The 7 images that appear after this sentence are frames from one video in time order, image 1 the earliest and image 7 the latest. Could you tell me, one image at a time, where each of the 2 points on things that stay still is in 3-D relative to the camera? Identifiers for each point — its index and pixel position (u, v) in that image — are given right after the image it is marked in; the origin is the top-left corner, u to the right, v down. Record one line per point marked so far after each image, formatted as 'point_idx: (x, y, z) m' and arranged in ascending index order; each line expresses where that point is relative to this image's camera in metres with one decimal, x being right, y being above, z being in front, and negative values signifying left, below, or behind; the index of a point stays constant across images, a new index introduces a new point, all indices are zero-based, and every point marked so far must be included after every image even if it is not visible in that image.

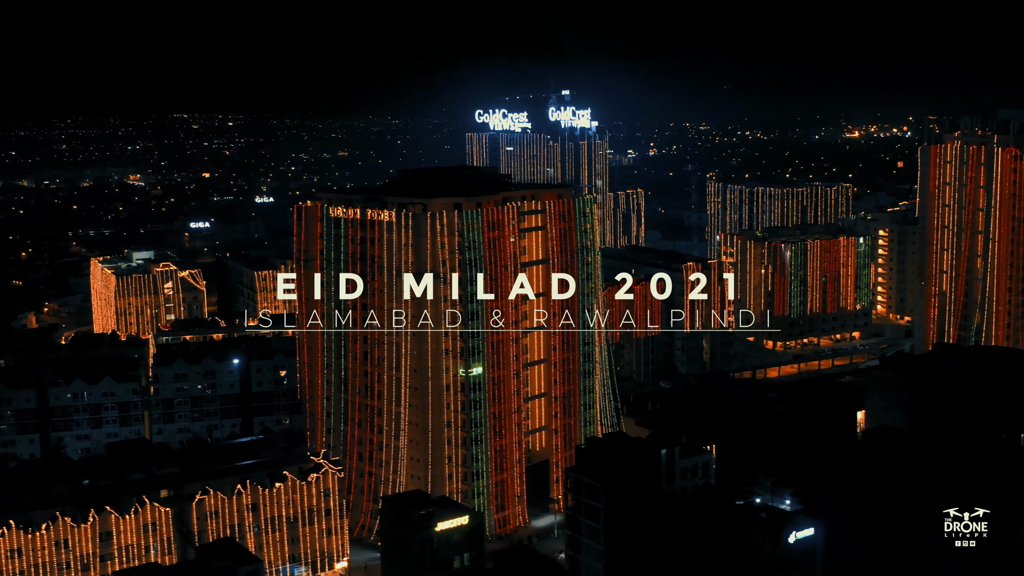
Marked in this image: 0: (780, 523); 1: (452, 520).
0: (+4.4, -4.0, +17.5) m
1: (-1.1, -4.3, +19.5) m
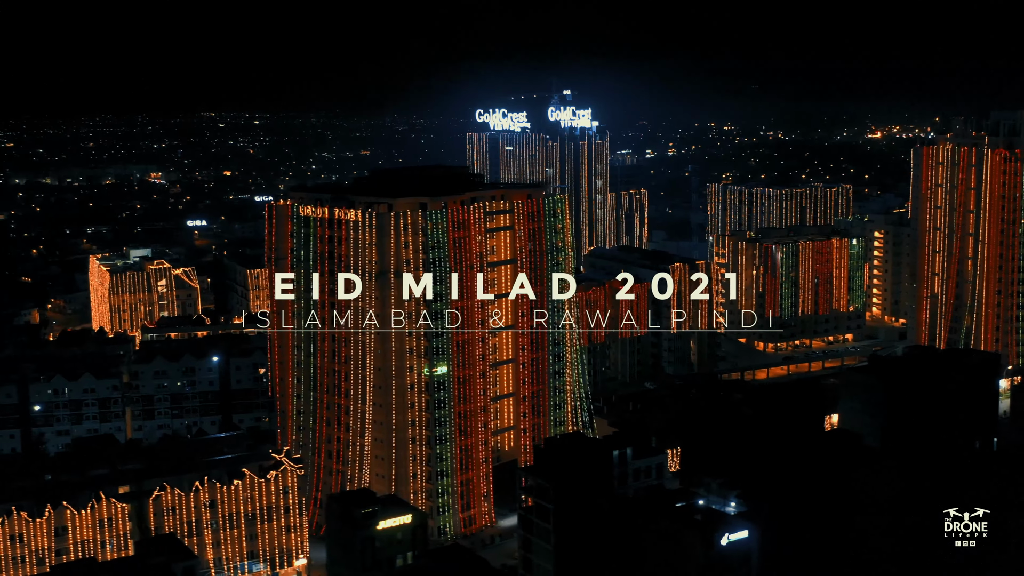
0: (+3.3, -4.0, +17.5) m
1: (-2.2, -4.3, +19.5) m
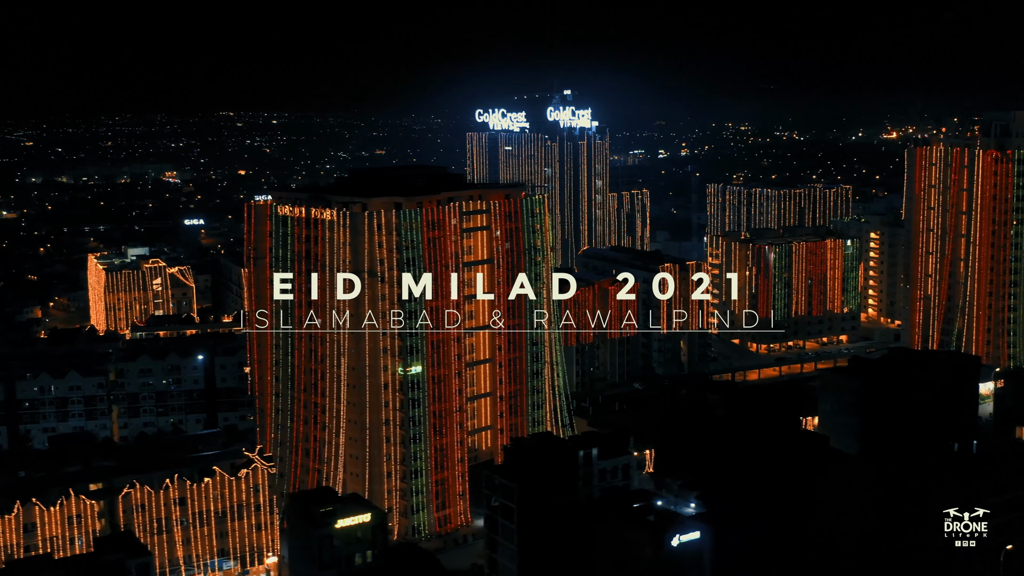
0: (+2.5, -4.0, +17.5) m
1: (-3.0, -4.3, +19.6) m
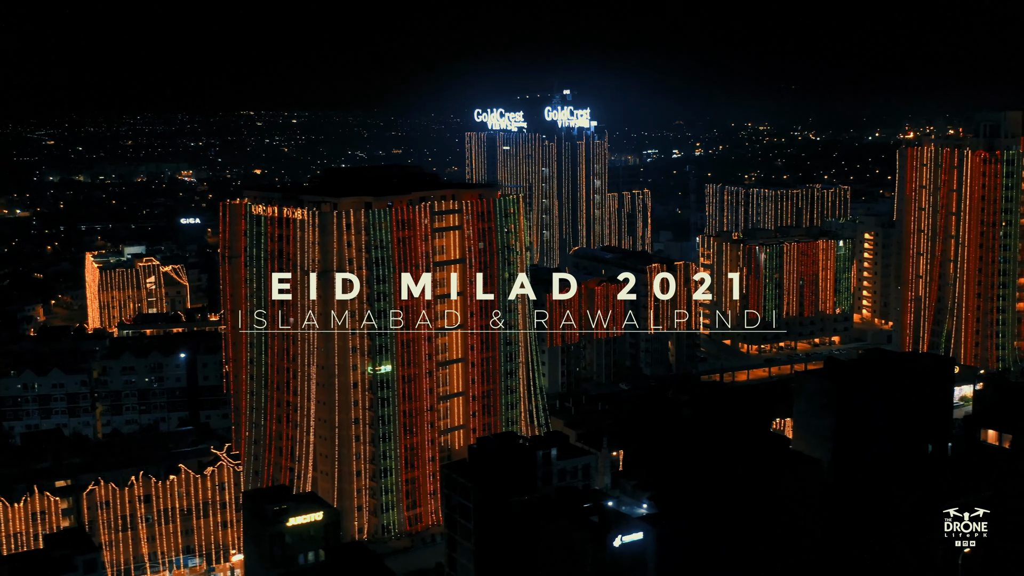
0: (+1.6, -4.0, +17.5) m
1: (-3.9, -4.3, +19.7) m
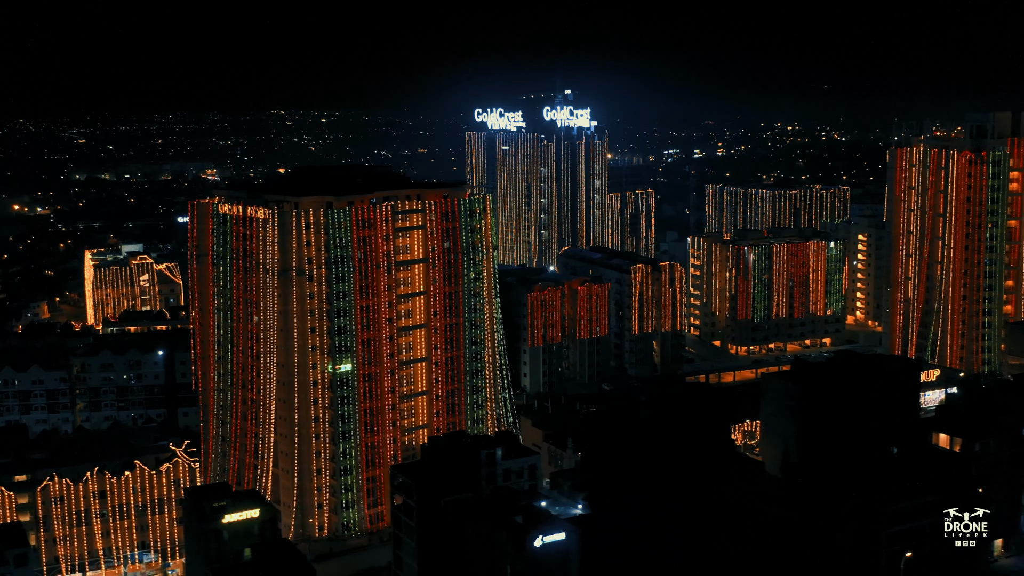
0: (+0.3, -4.0, +17.5) m
1: (-5.1, -4.3, +19.8) m
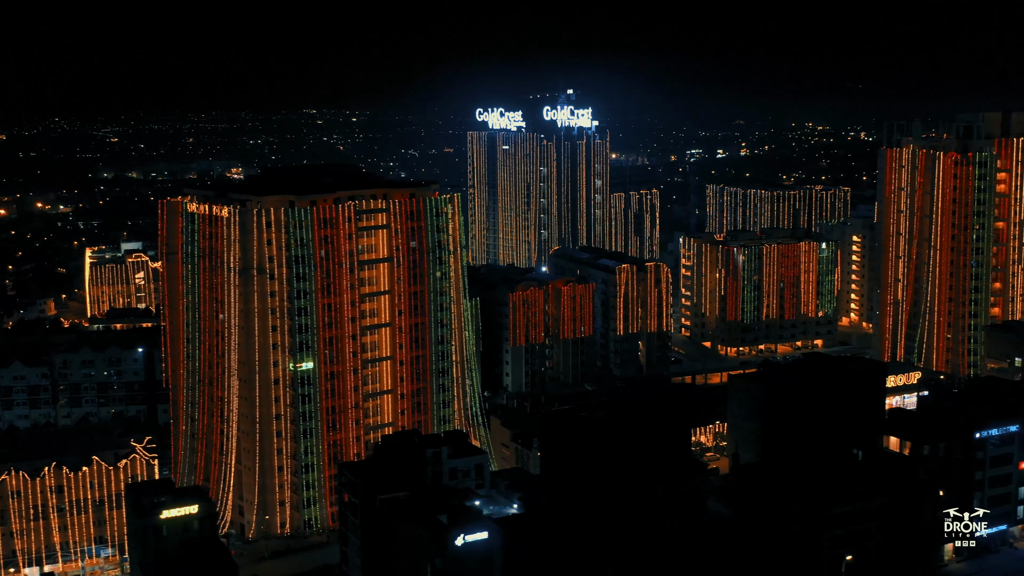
0: (-1.0, -4.0, +17.6) m
1: (-6.4, -4.2, +20.0) m
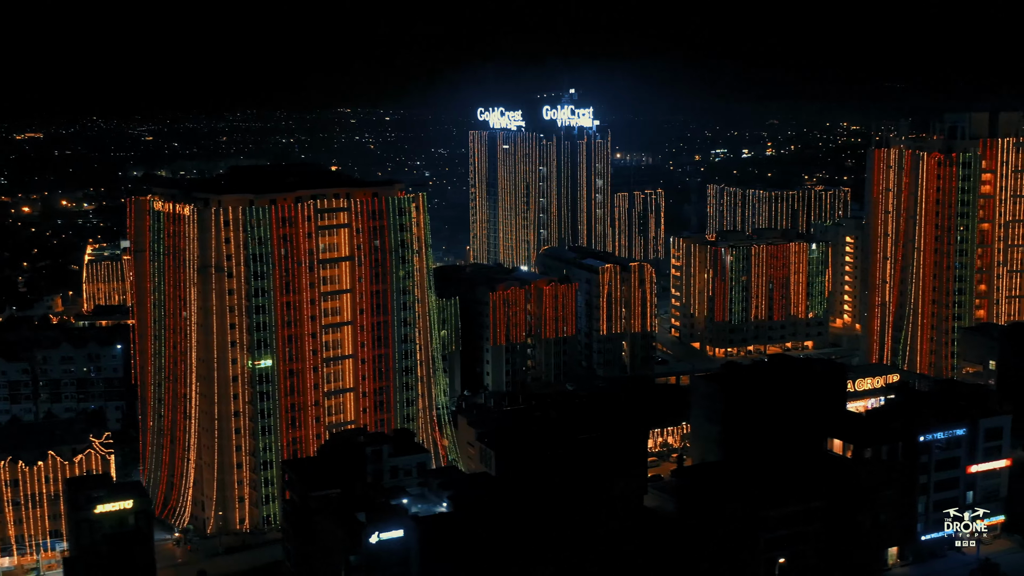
0: (-2.4, -4.0, +17.7) m
1: (-7.7, -4.2, +20.3) m
